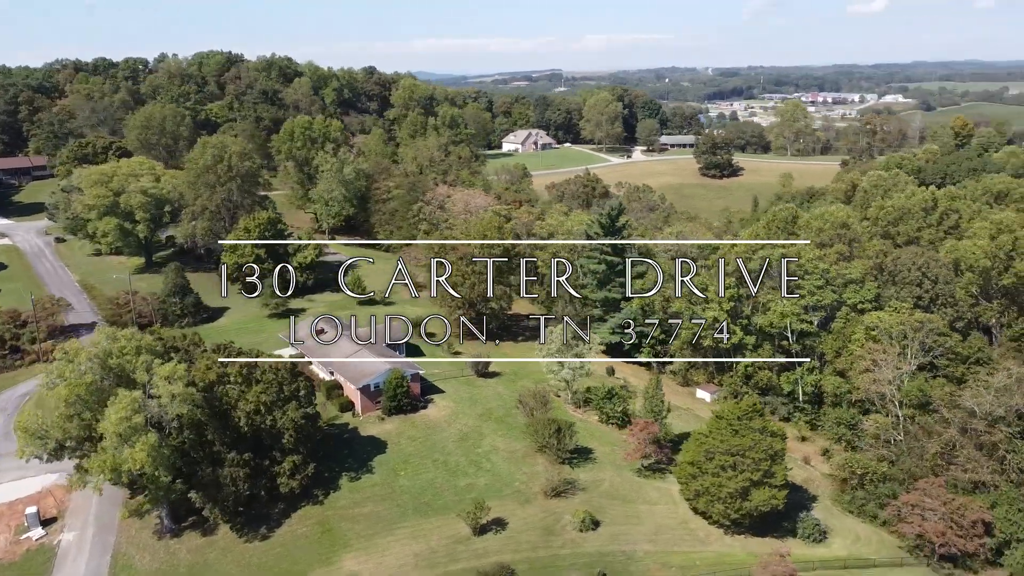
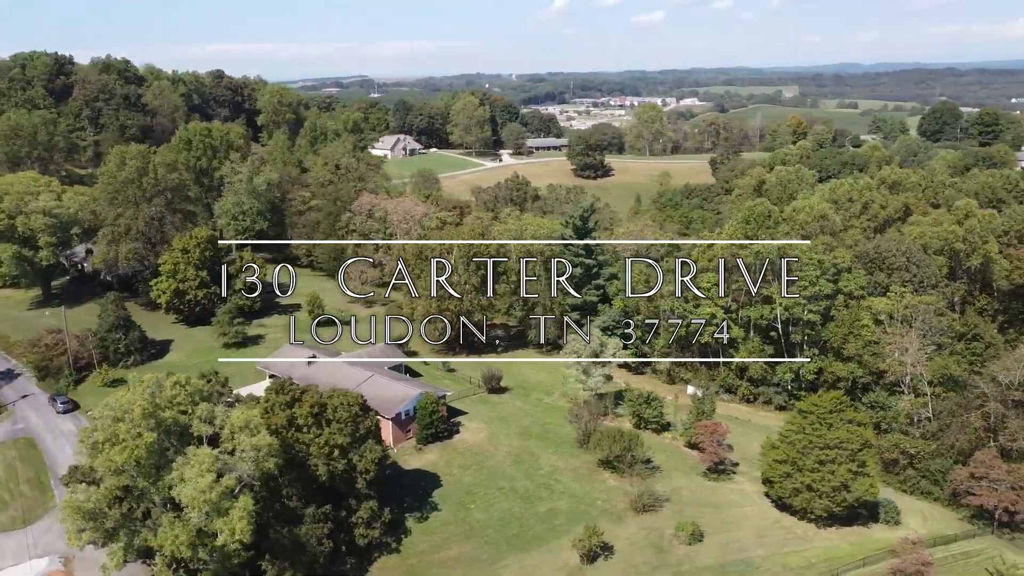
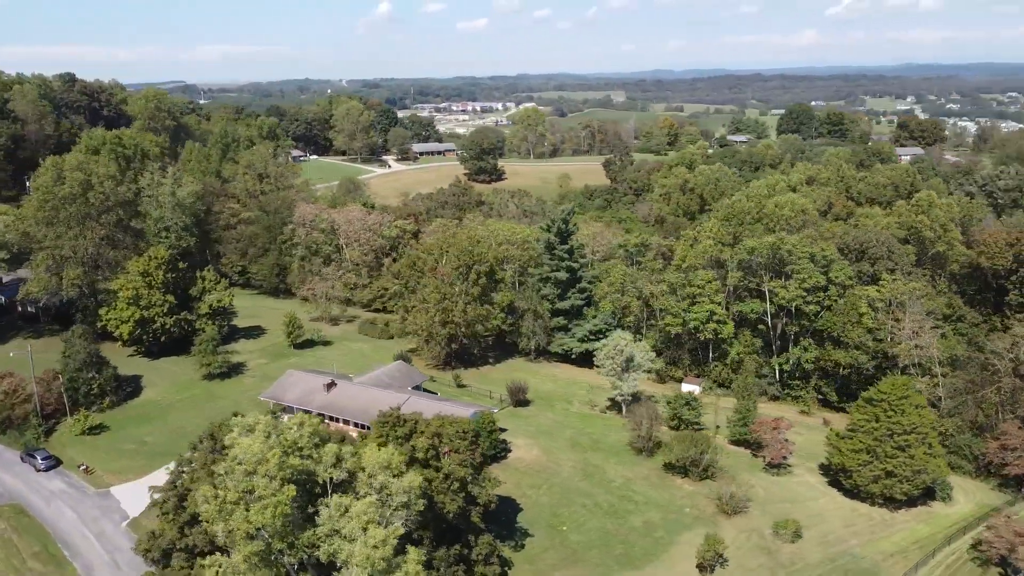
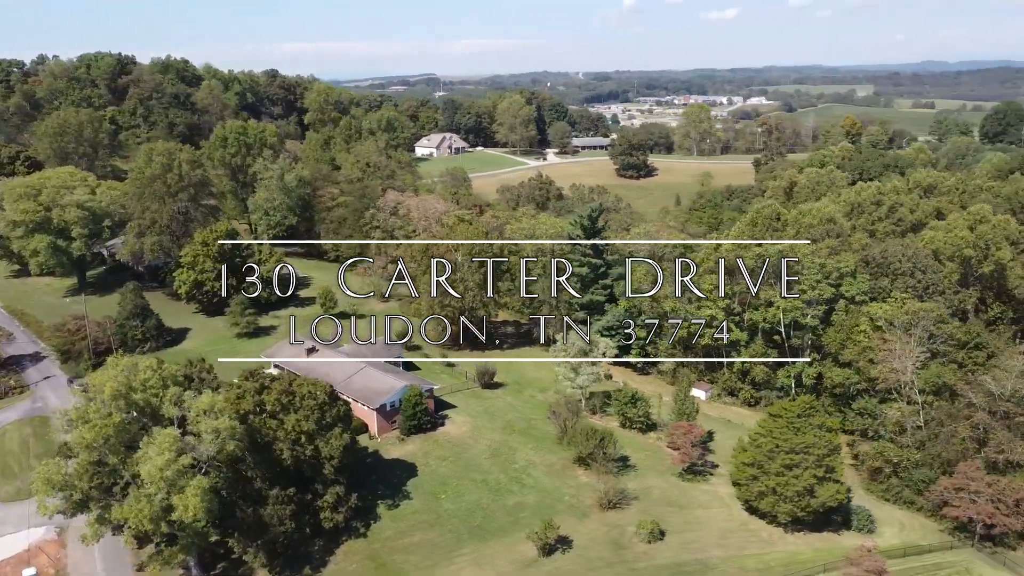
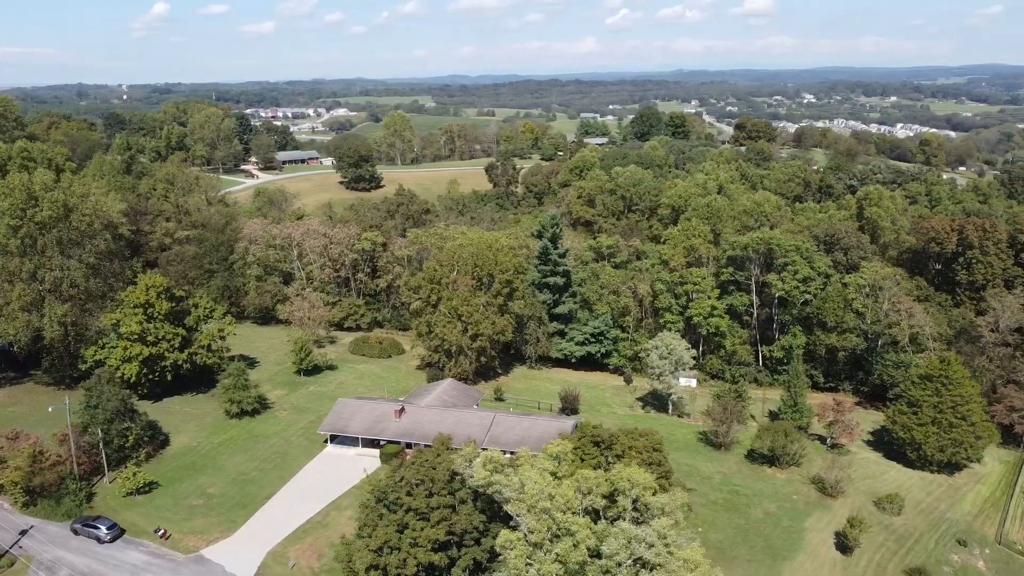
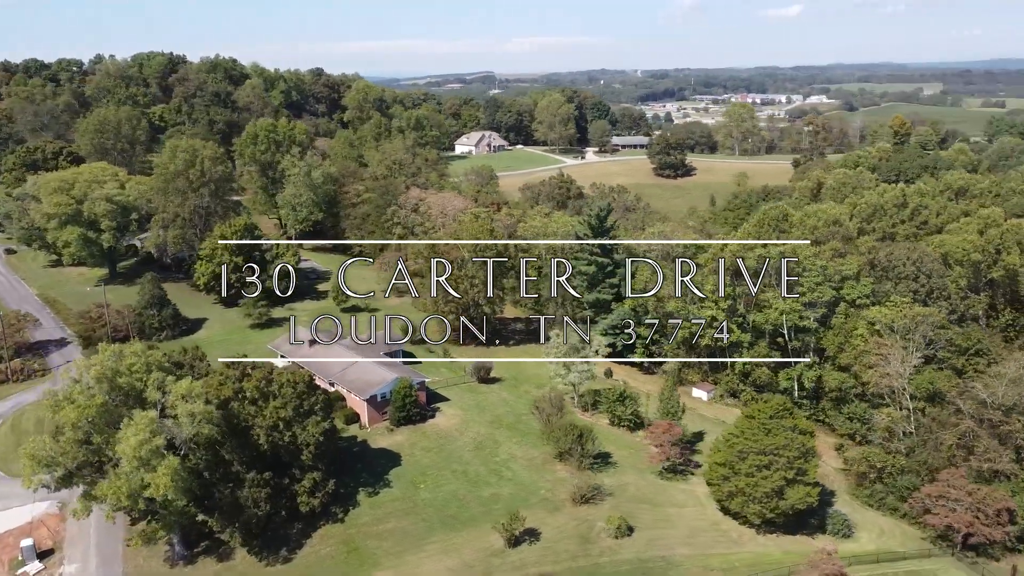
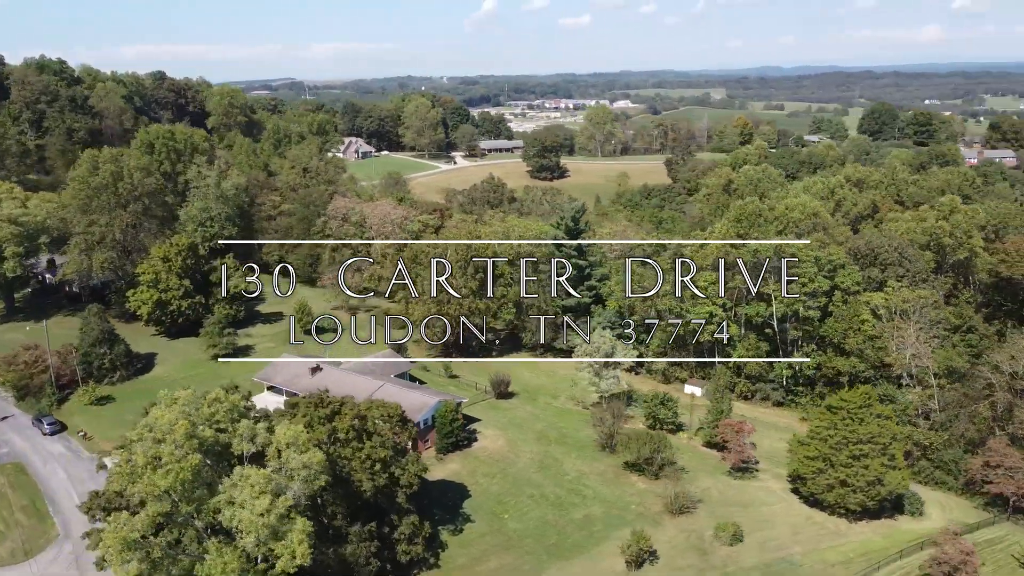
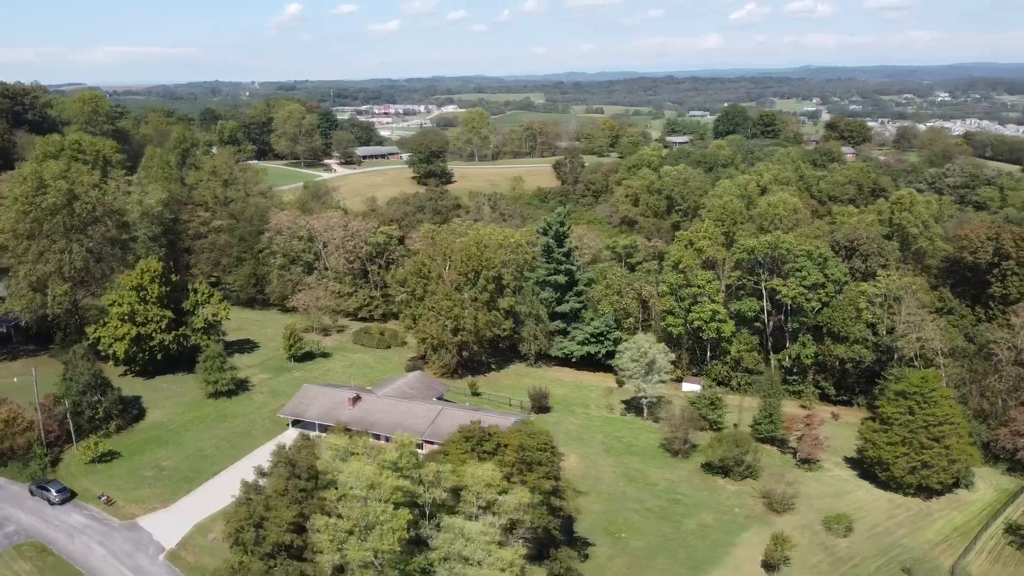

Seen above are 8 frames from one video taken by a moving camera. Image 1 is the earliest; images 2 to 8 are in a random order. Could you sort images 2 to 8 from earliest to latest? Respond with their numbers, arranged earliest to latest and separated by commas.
6, 4, 2, 7, 3, 8, 5
